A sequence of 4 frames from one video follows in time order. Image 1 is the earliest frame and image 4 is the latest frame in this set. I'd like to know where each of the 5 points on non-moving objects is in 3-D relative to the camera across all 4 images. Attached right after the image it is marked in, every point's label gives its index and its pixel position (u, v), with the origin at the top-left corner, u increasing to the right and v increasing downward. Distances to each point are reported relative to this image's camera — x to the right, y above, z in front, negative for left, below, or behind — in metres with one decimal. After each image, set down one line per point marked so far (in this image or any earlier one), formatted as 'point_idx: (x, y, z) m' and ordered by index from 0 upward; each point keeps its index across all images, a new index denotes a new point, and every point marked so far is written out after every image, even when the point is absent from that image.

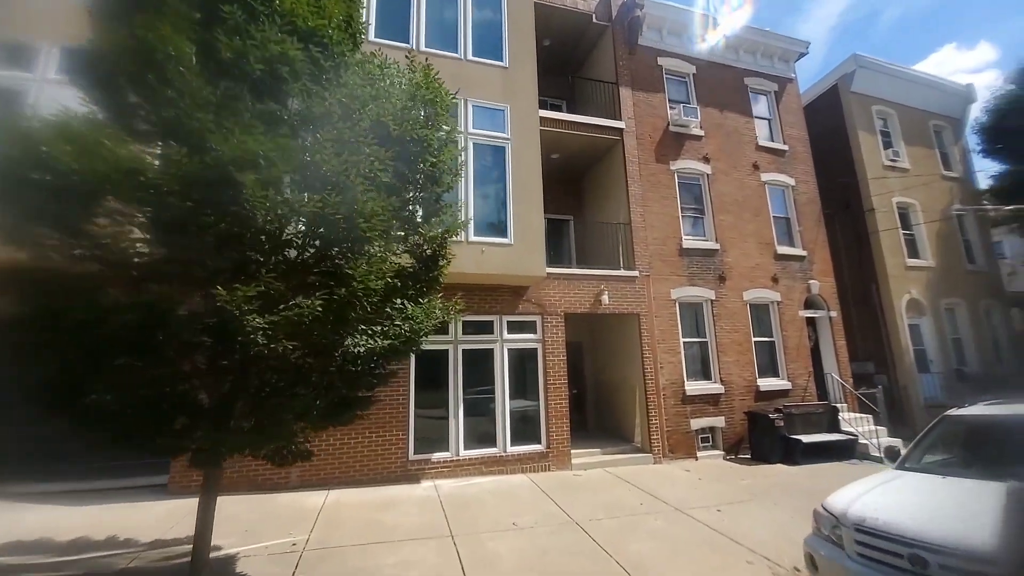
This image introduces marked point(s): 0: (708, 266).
0: (+5.2, +0.6, +11.0) m
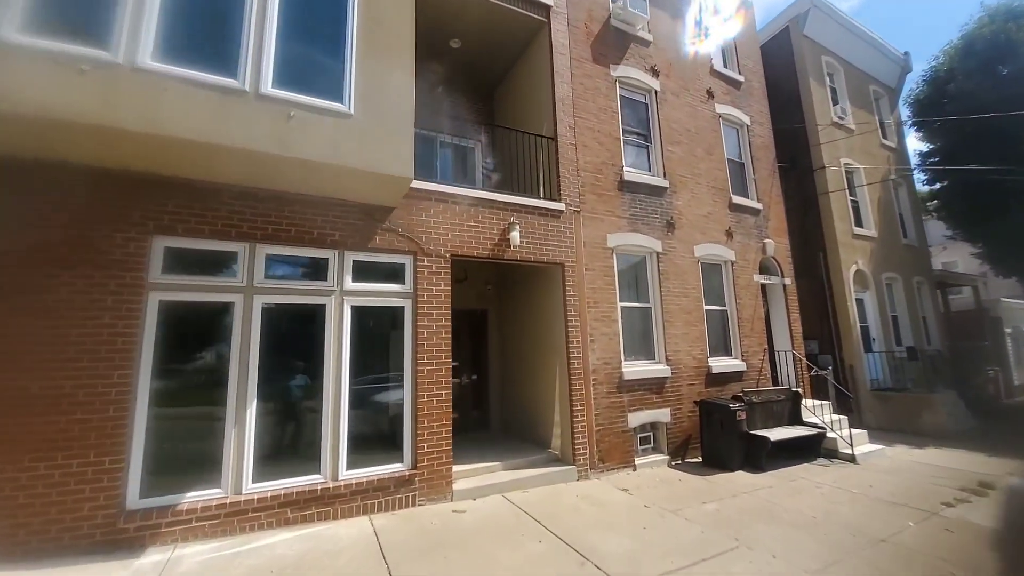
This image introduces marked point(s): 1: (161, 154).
0: (+2.8, +1.6, +8.2) m
1: (-3.6, +1.4, +4.3) m
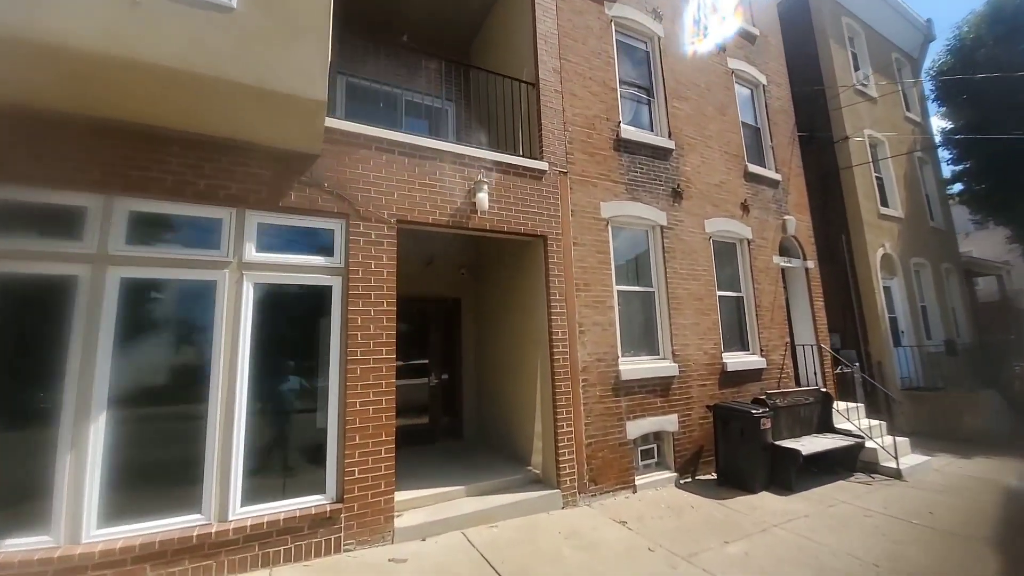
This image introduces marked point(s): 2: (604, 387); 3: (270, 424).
0: (+2.4, +1.9, +6.8) m
1: (-4.0, +1.6, +2.9) m
2: (+1.2, -1.3, +5.6) m
3: (-2.3, -1.3, +4.0) m
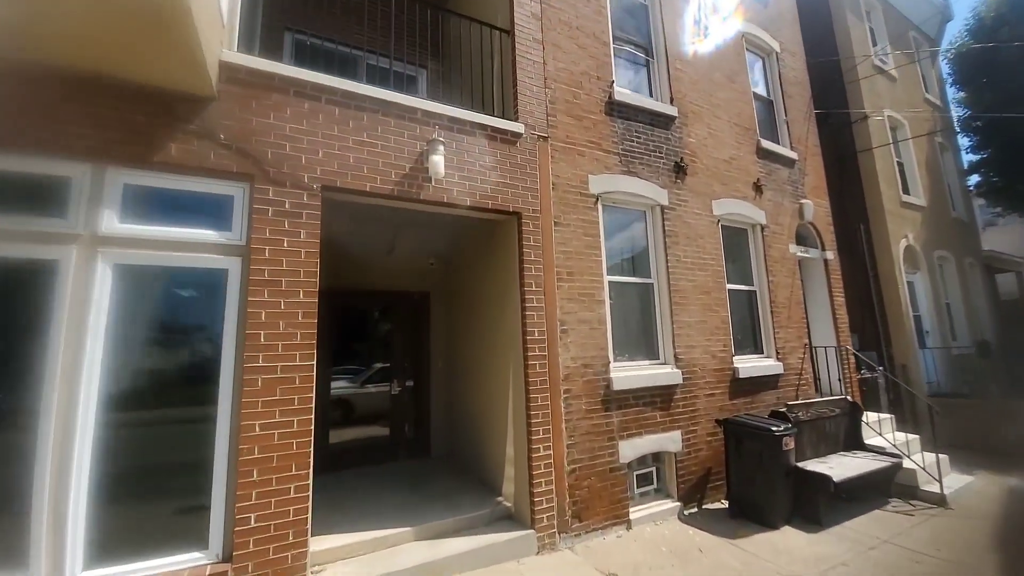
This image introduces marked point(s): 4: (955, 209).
0: (+2.0, +2.0, +5.8) m
1: (-4.3, +1.8, +1.9) m
2: (+0.9, -1.2, +4.6) m
3: (-2.7, -1.2, +3.0) m
4: (+12.5, +2.2, +11.8) m
